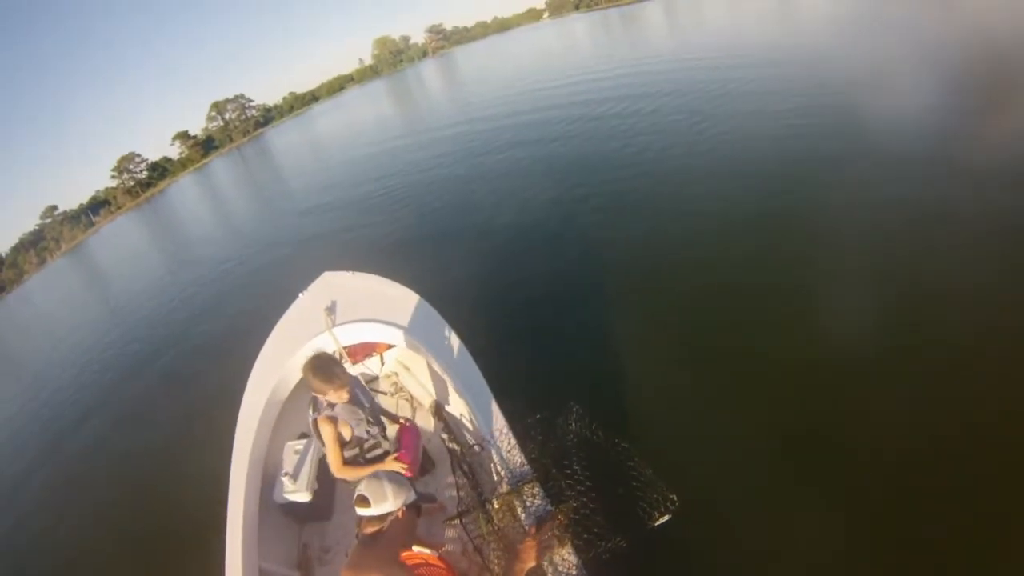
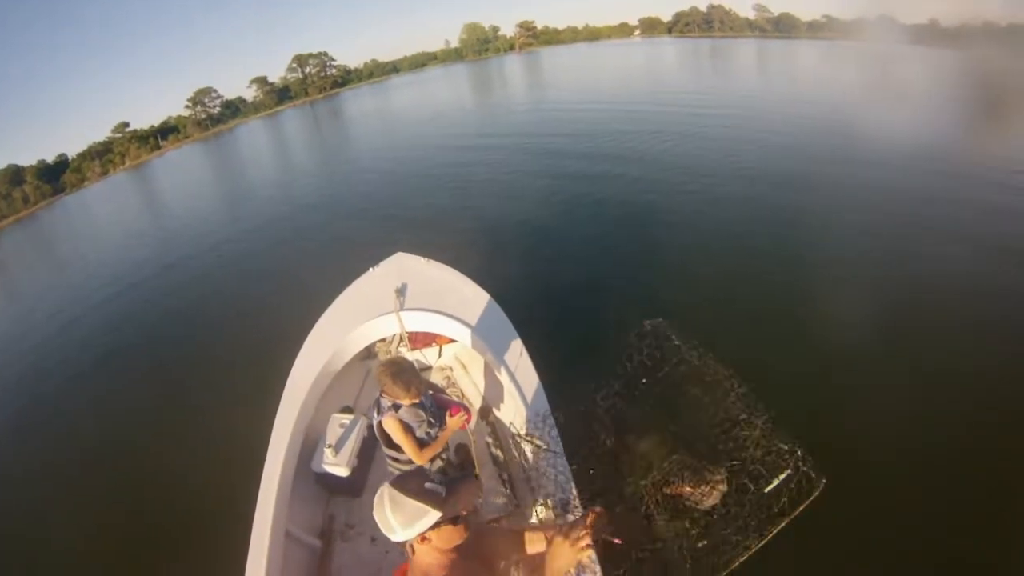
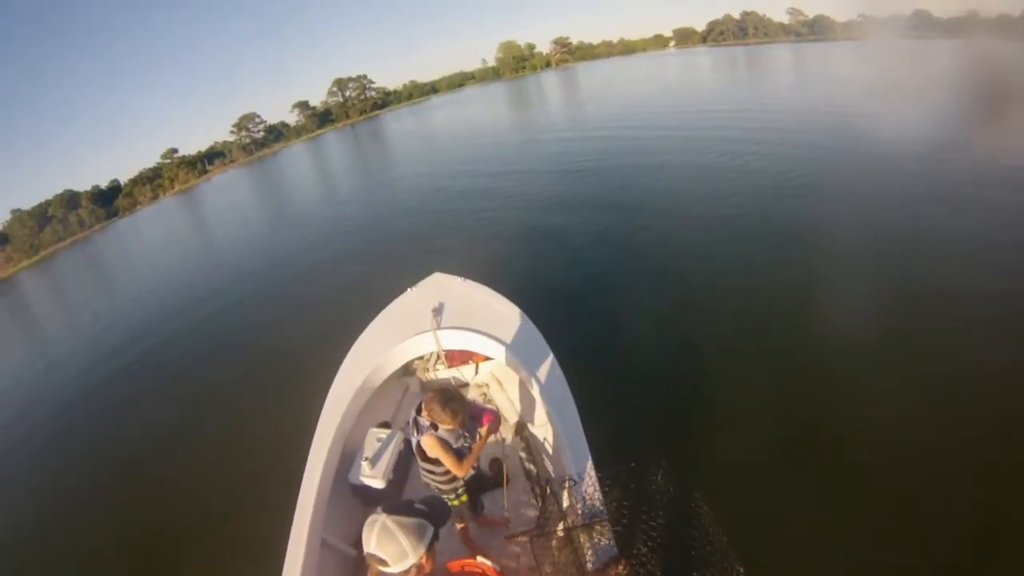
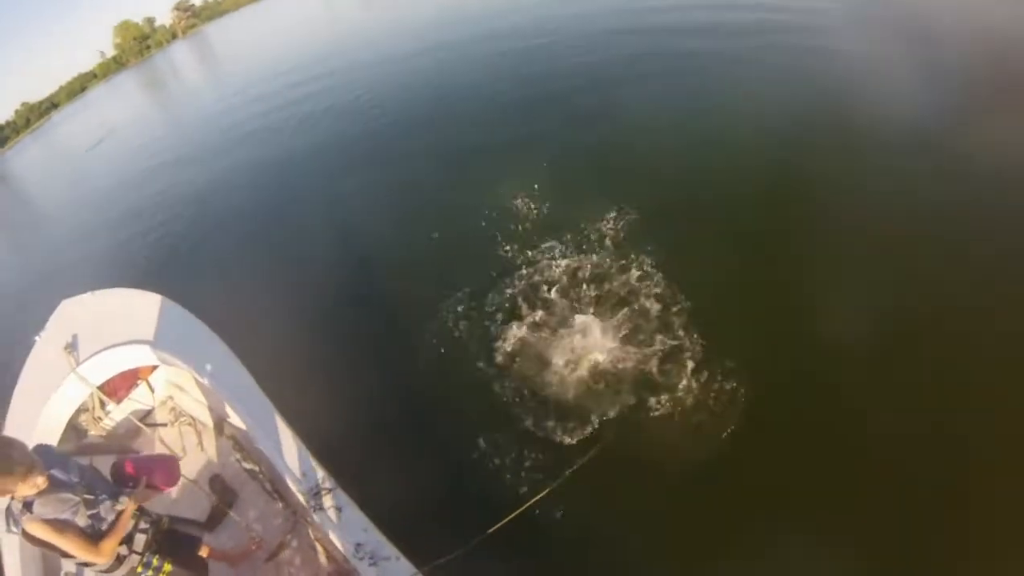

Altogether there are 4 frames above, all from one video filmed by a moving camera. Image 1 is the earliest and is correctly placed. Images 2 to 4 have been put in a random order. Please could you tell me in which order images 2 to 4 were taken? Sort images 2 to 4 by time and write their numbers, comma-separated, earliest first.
3, 2, 4
